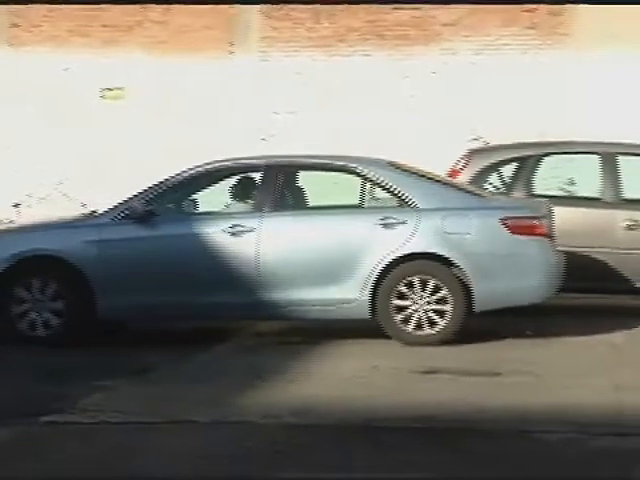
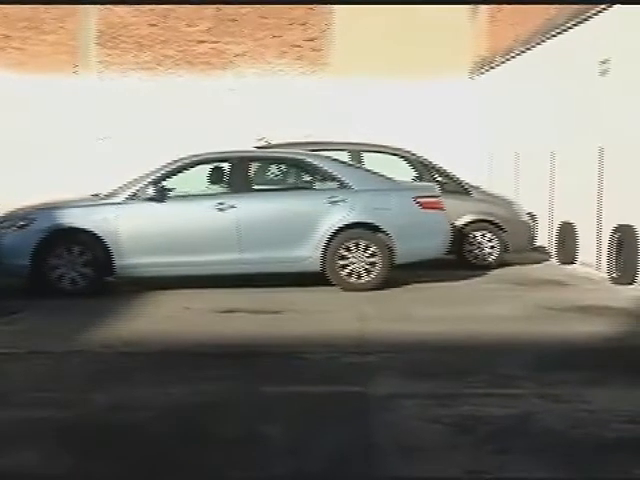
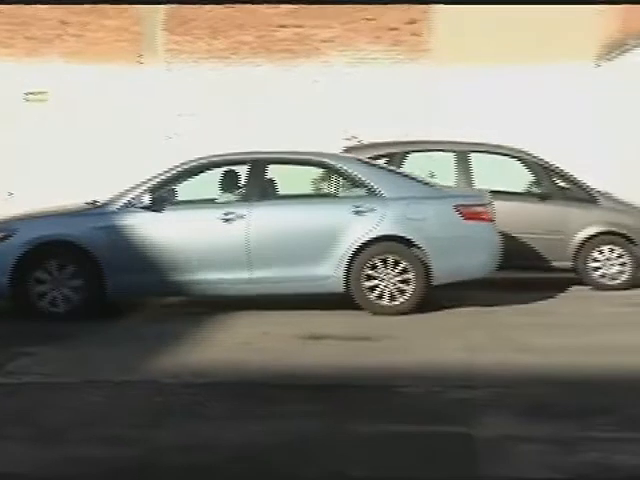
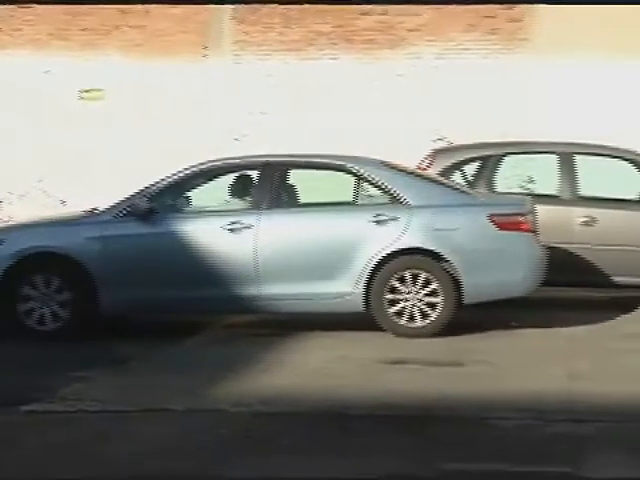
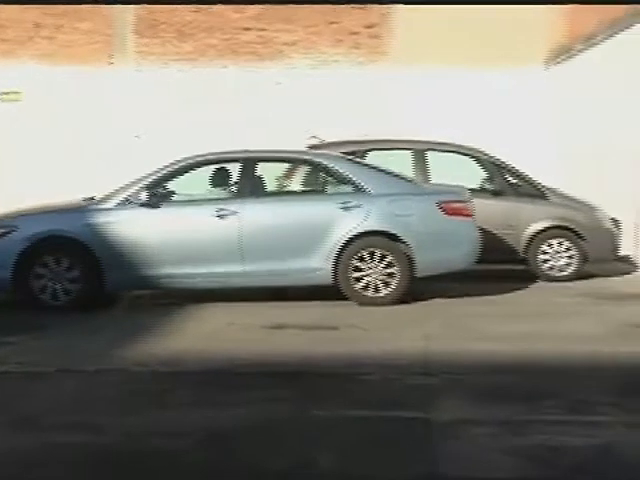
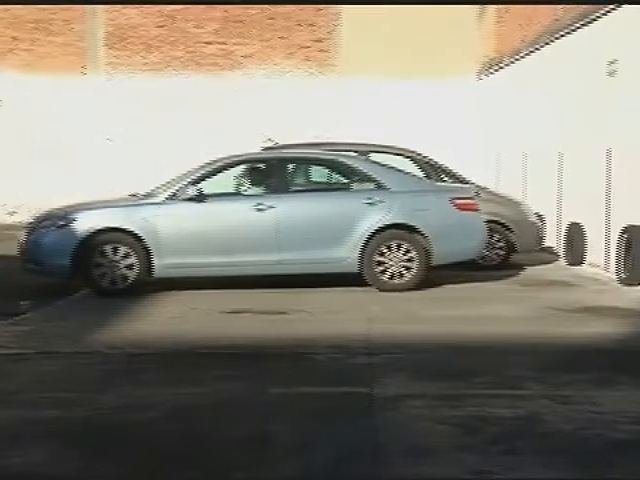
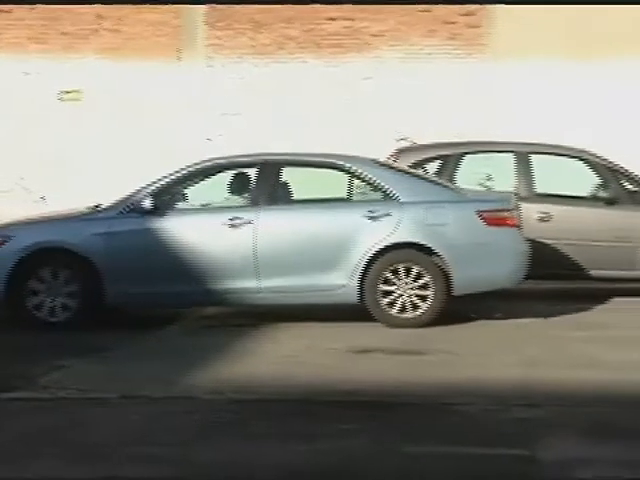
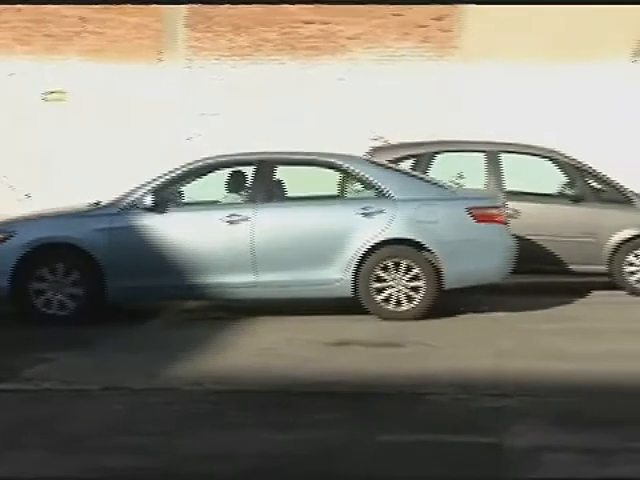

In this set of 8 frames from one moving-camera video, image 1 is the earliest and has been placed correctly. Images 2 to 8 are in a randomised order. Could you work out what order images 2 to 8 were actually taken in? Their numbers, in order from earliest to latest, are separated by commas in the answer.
4, 7, 8, 3, 5, 2, 6
